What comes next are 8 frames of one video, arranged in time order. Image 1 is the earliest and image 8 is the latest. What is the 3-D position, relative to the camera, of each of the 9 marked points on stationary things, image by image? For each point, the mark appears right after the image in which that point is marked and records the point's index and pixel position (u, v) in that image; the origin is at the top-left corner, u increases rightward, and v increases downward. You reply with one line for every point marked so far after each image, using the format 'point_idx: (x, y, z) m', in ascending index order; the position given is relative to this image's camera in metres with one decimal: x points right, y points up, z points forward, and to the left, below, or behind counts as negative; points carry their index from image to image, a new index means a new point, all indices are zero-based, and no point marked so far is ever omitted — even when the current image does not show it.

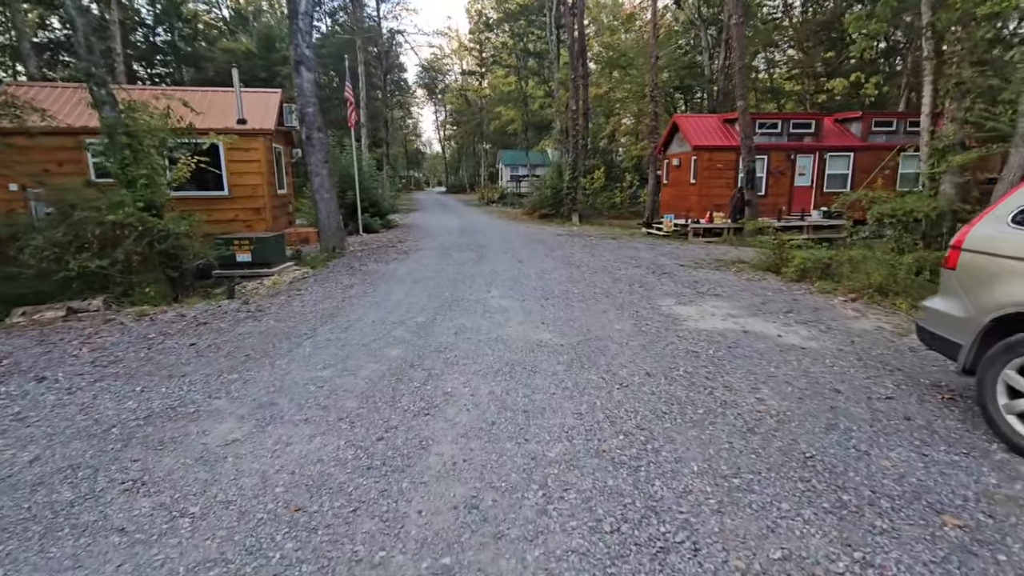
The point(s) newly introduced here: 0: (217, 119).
0: (-7.0, +4.0, +12.2) m
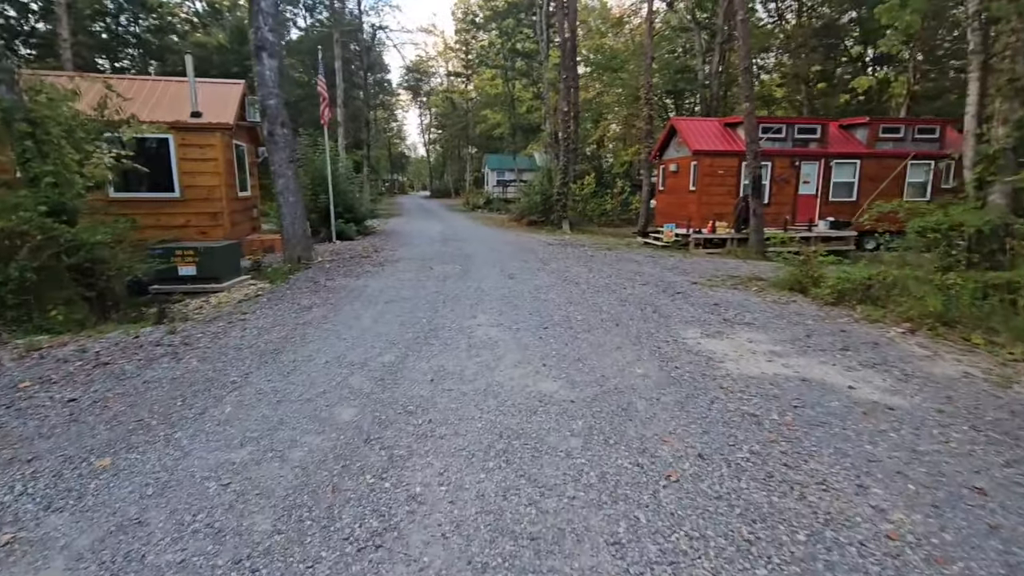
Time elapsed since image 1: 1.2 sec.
0: (-7.3, +3.7, +10.8) m
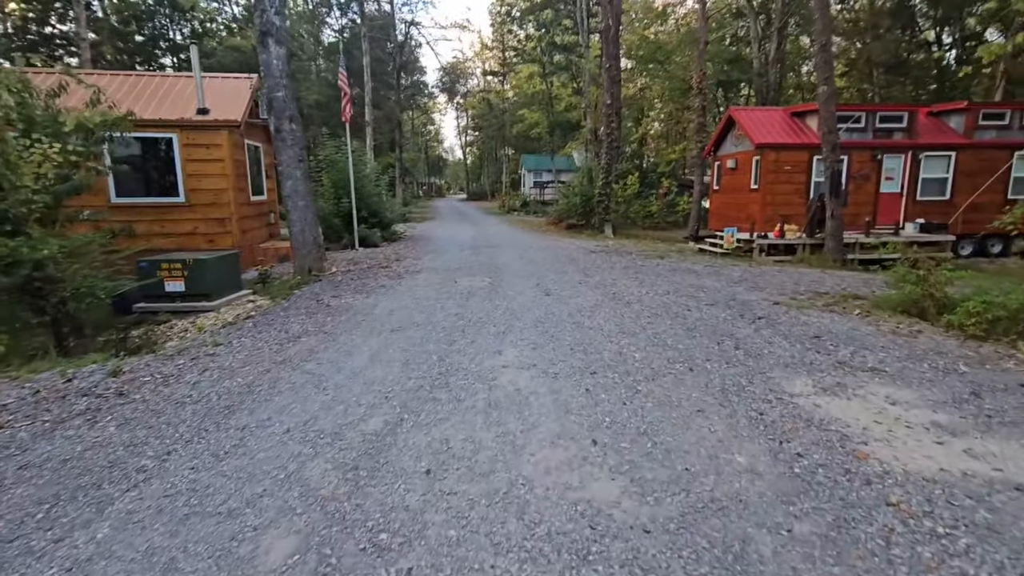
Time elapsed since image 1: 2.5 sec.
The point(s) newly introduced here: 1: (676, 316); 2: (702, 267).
0: (-6.6, +3.5, +9.9) m
1: (+2.0, -0.3, +6.1) m
2: (+3.8, +0.4, +10.3) m
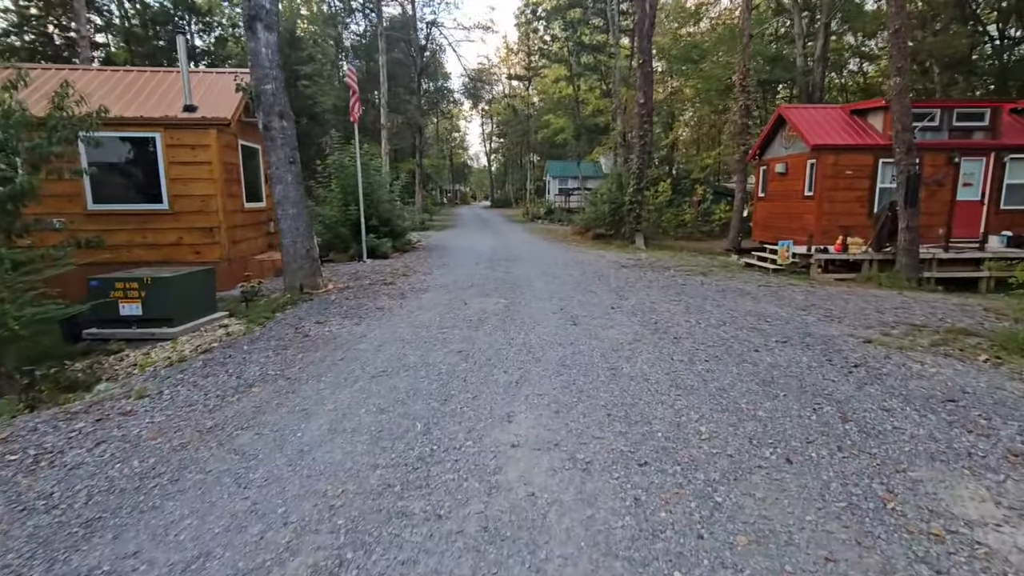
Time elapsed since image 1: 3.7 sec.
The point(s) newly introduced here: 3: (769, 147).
0: (-6.2, +3.2, +8.9) m
1: (+2.1, -0.7, +4.7) m
2: (+4.2, 0.0, +8.8) m
3: (+7.5, +4.1, +15.0) m
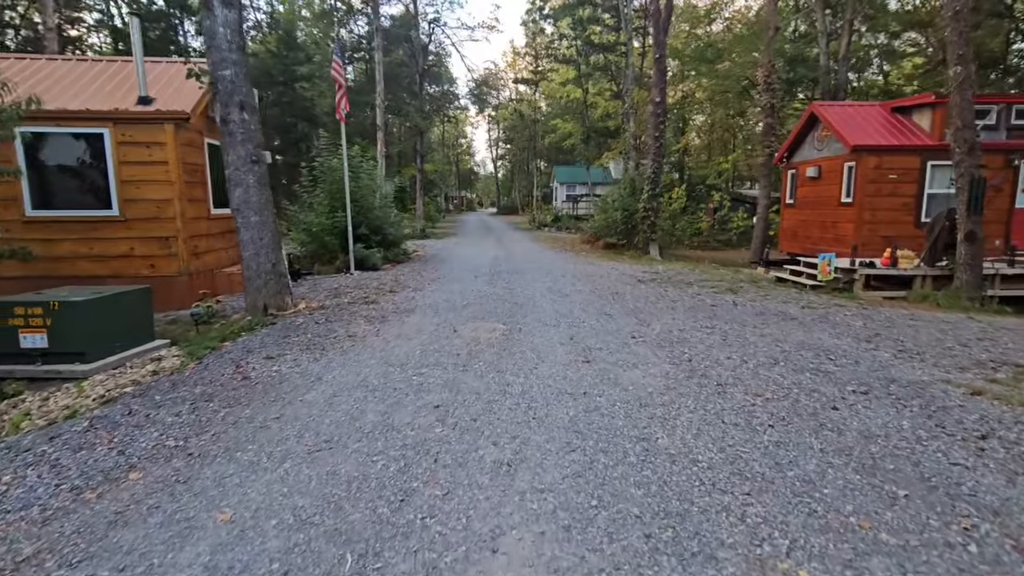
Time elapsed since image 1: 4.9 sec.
0: (-6.1, +2.9, +7.8) m
1: (+2.1, -0.9, +3.4) m
2: (+4.2, -0.3, +7.5) m
3: (+7.6, +3.7, +13.7) m
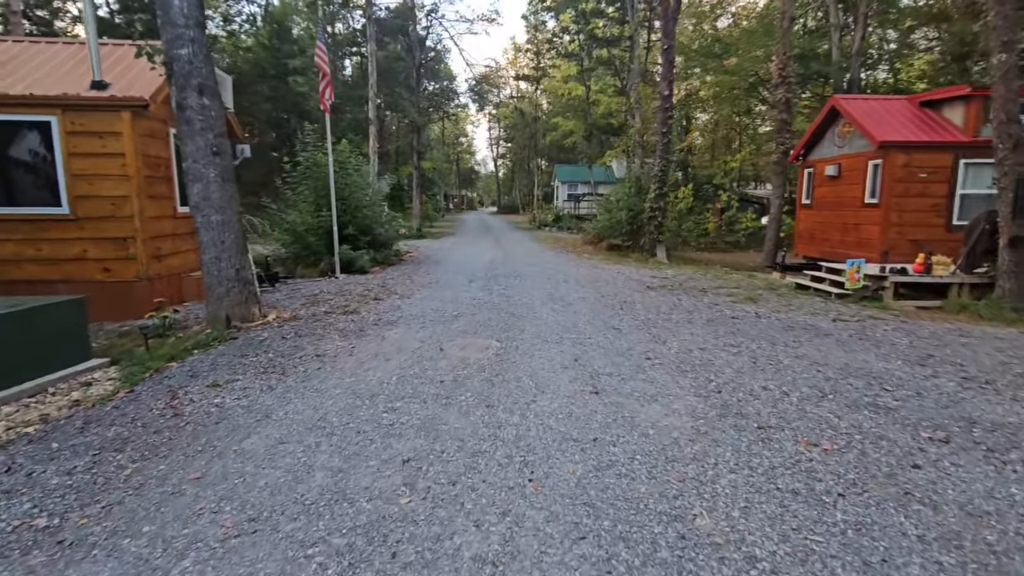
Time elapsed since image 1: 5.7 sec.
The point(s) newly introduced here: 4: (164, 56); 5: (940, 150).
0: (-6.2, +2.8, +6.9) m
1: (+2.0, -1.1, +2.6) m
2: (+4.1, -0.5, +6.6) m
3: (+7.6, +3.6, +12.8) m
4: (-4.0, +2.7, +5.9) m
5: (+8.3, +2.6, +9.9) m
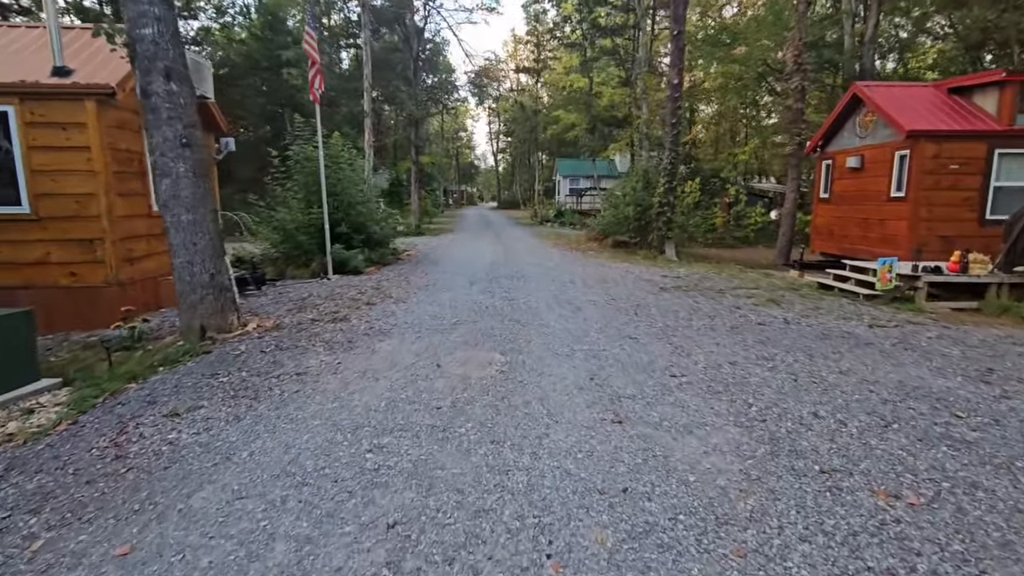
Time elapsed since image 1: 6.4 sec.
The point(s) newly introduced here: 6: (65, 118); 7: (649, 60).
0: (-6.1, +2.7, +6.3) m
1: (+2.1, -1.2, +2.0) m
2: (+4.2, -0.5, +6.0) m
3: (+7.6, +3.6, +12.2) m
4: (-4.0, +2.6, +5.3) m
5: (+8.3, +2.7, +9.2) m
6: (-5.4, +2.1, +6.2) m
7: (+5.1, +8.6, +19.2) m
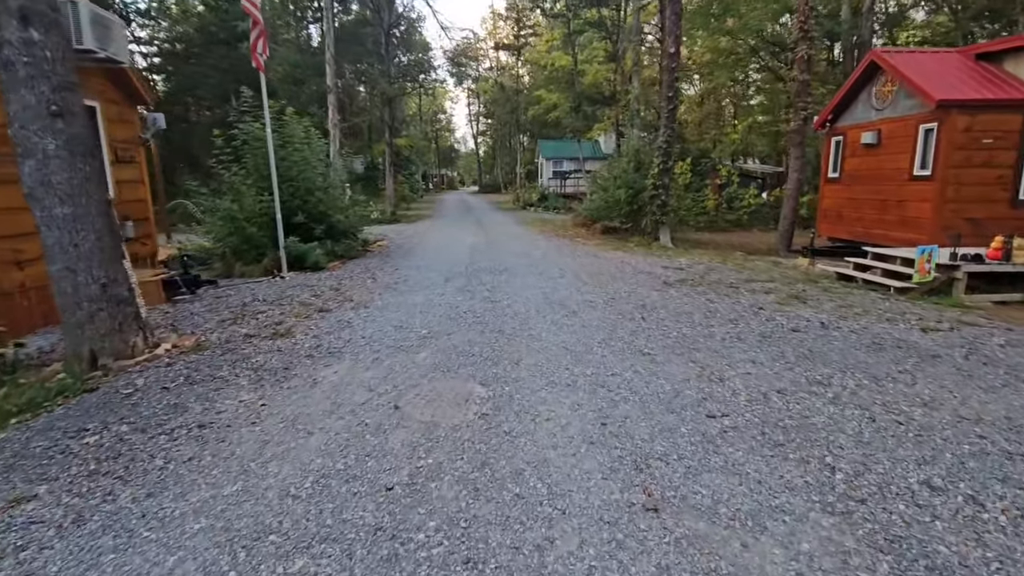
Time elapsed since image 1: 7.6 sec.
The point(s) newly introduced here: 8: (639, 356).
0: (-6.4, +2.6, +4.8) m
1: (+2.1, -1.3, +0.9) m
2: (+4.0, -0.5, +5.0) m
3: (+7.2, +3.9, +11.1) m
4: (-4.2, +2.5, +3.9) m
5: (+8.0, +2.8, +8.2) m
6: (-5.6, +1.9, +4.8) m
7: (+4.4, +9.0, +18.0) m
8: (+1.1, -0.6, +4.5) m
